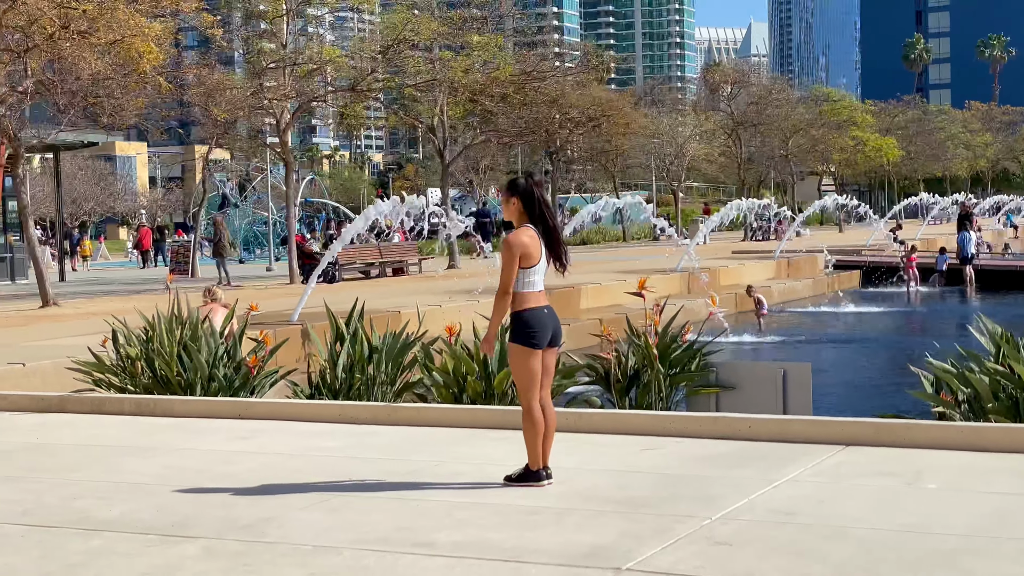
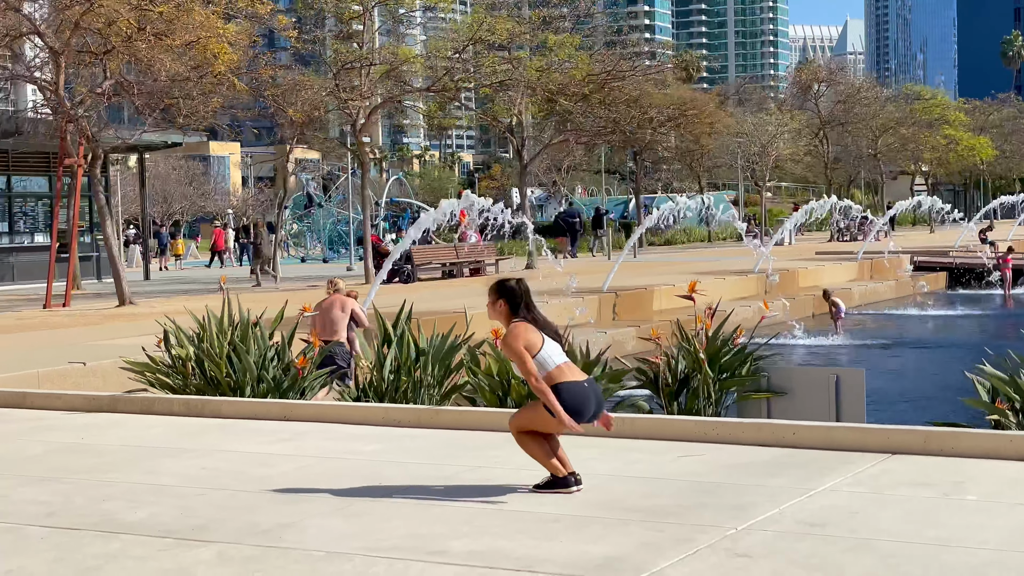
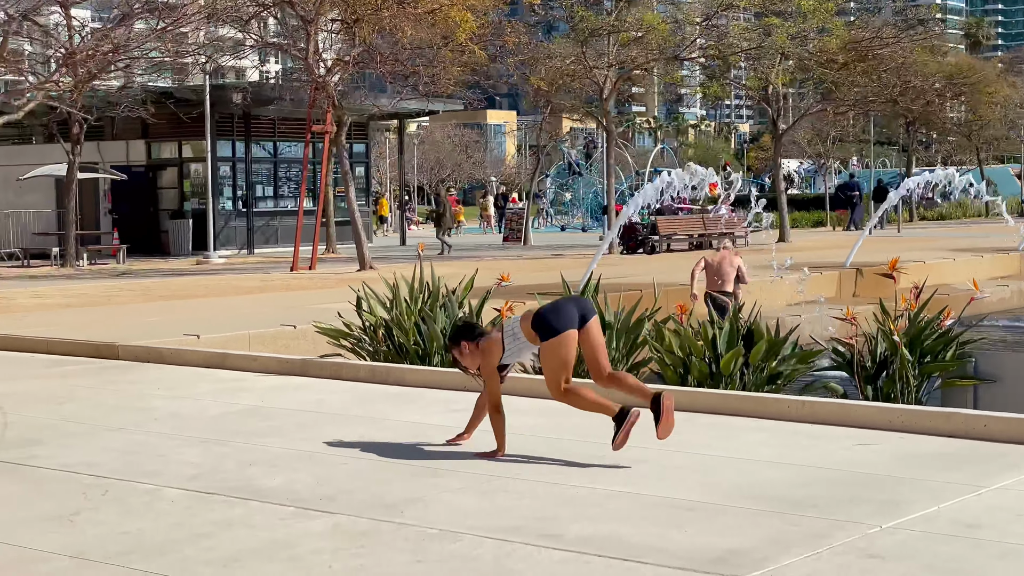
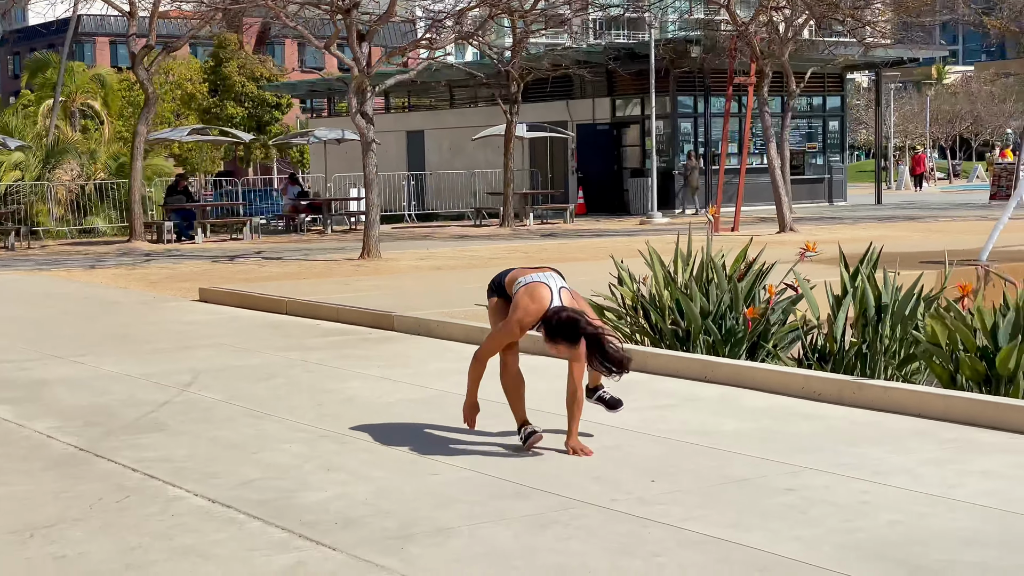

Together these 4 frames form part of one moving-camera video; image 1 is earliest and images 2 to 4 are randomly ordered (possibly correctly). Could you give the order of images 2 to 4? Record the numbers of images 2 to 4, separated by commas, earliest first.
2, 3, 4
